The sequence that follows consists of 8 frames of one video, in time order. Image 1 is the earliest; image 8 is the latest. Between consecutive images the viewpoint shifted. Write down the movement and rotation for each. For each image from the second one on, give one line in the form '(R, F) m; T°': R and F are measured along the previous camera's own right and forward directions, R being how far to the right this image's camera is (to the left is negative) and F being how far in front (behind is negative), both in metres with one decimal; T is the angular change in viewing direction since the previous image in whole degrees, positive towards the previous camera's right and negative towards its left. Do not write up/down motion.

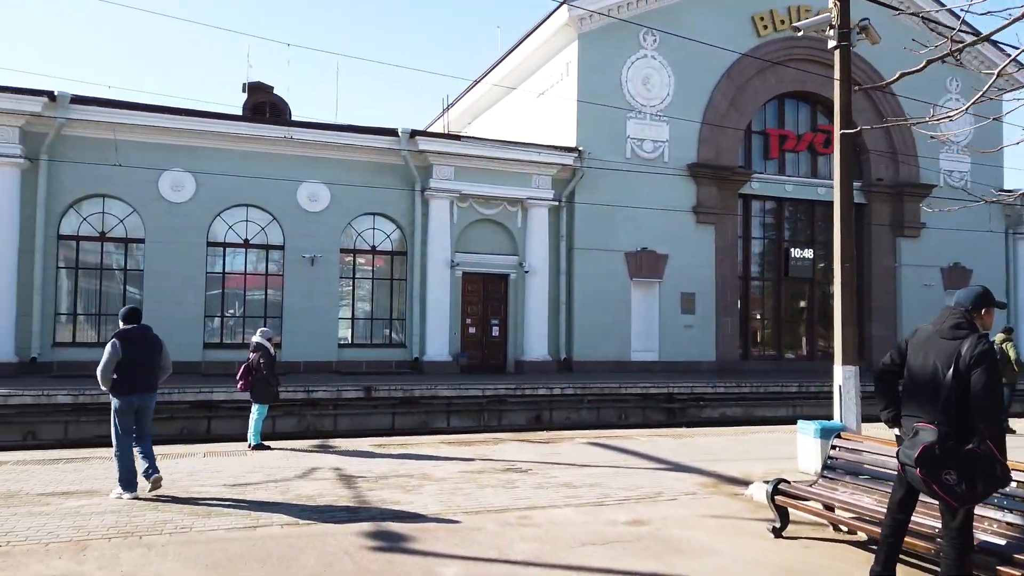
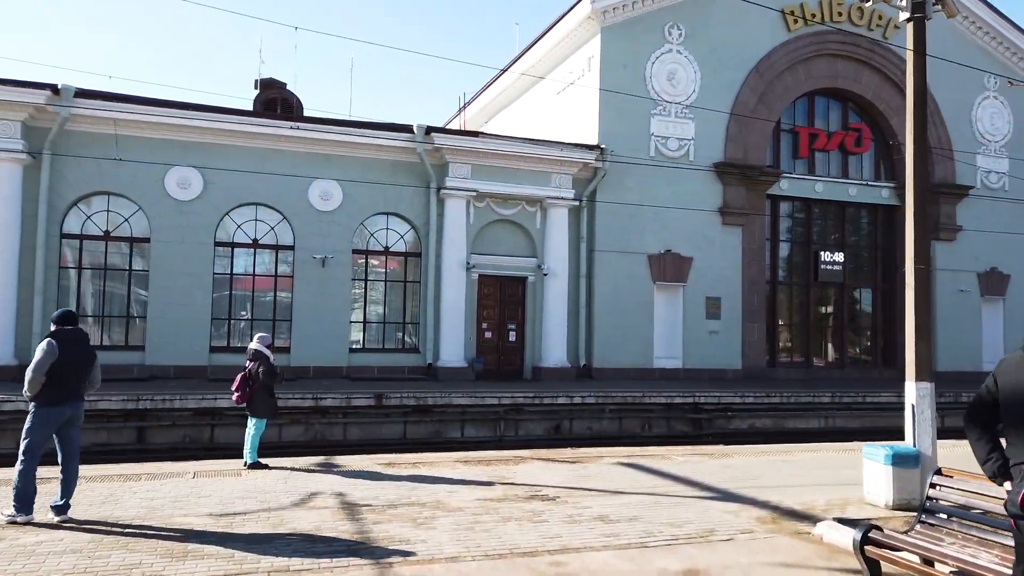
(-0.1, +0.8) m; -1°
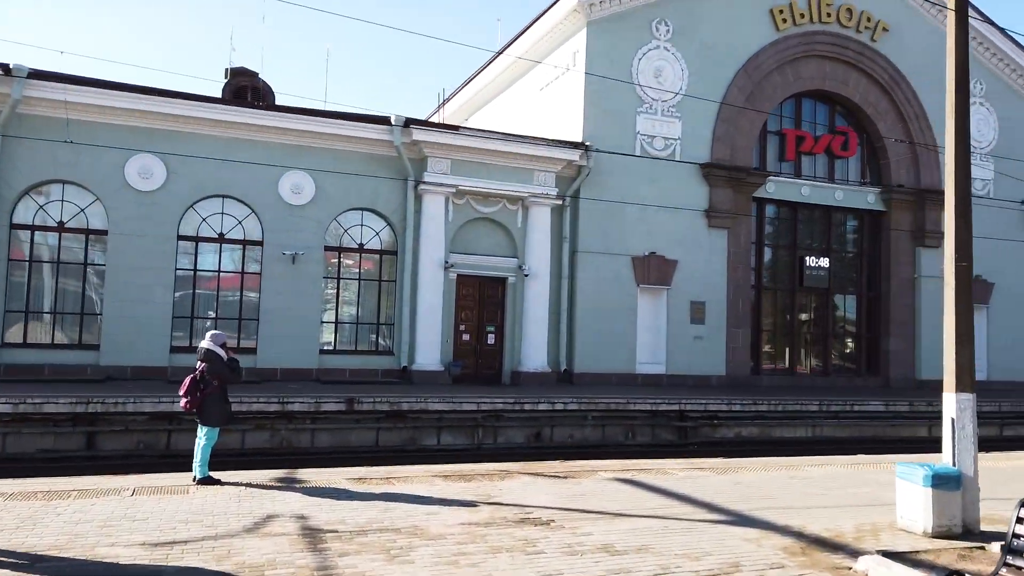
(-0.1, +0.8) m; +2°
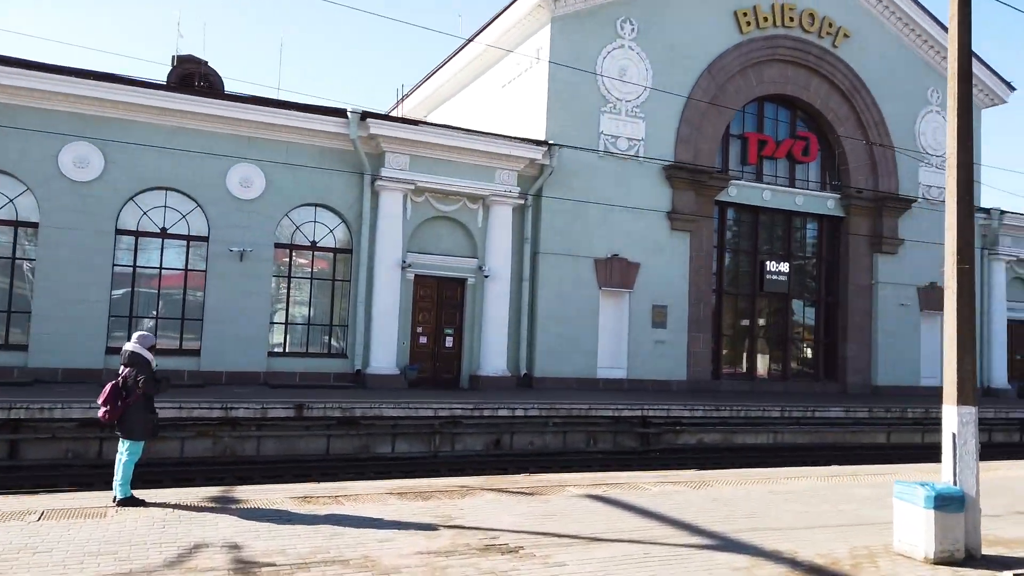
(-0.1, +0.6) m; +3°
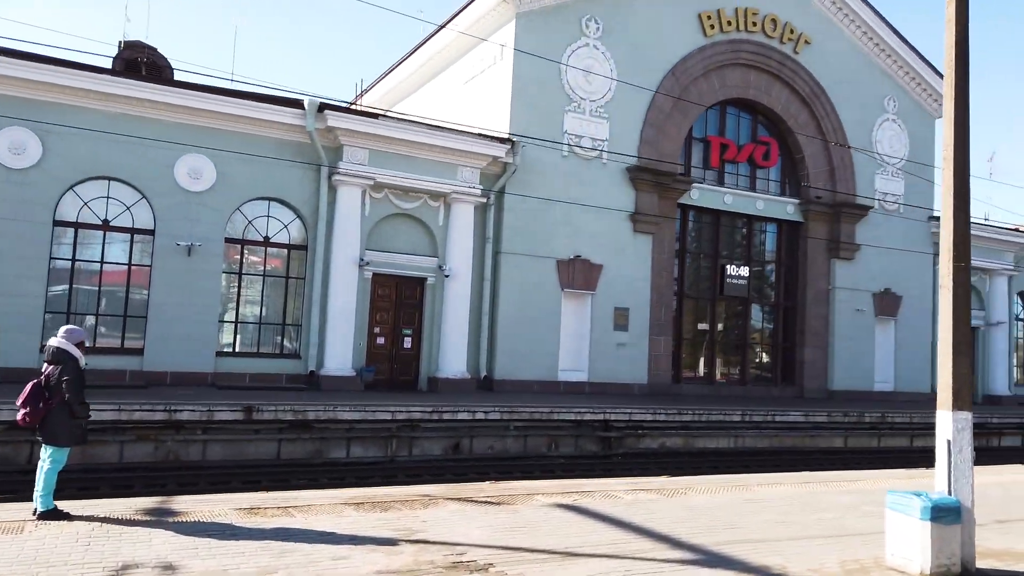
(-0.1, +0.4) m; +3°
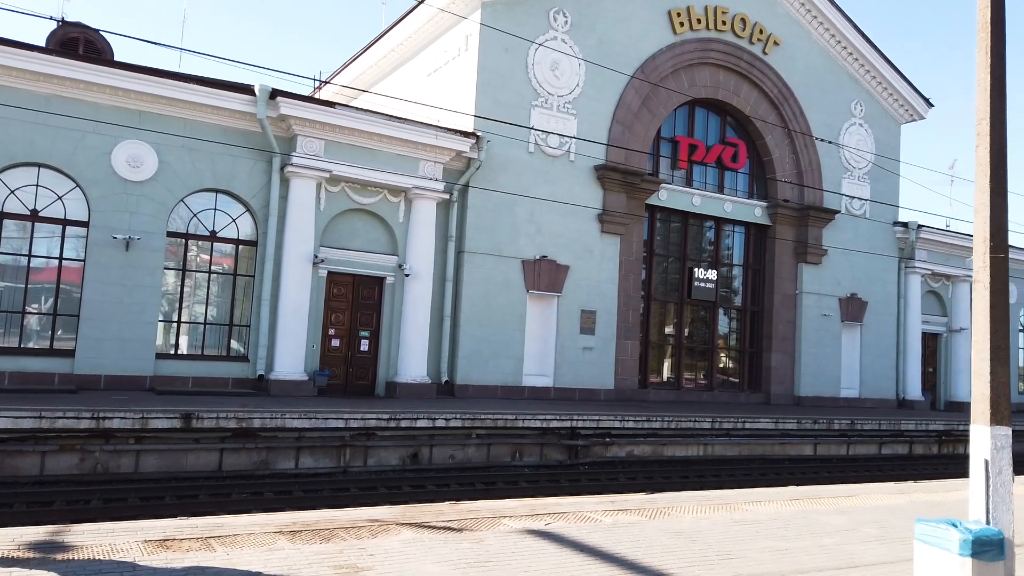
(0.0, +0.8) m; +3°
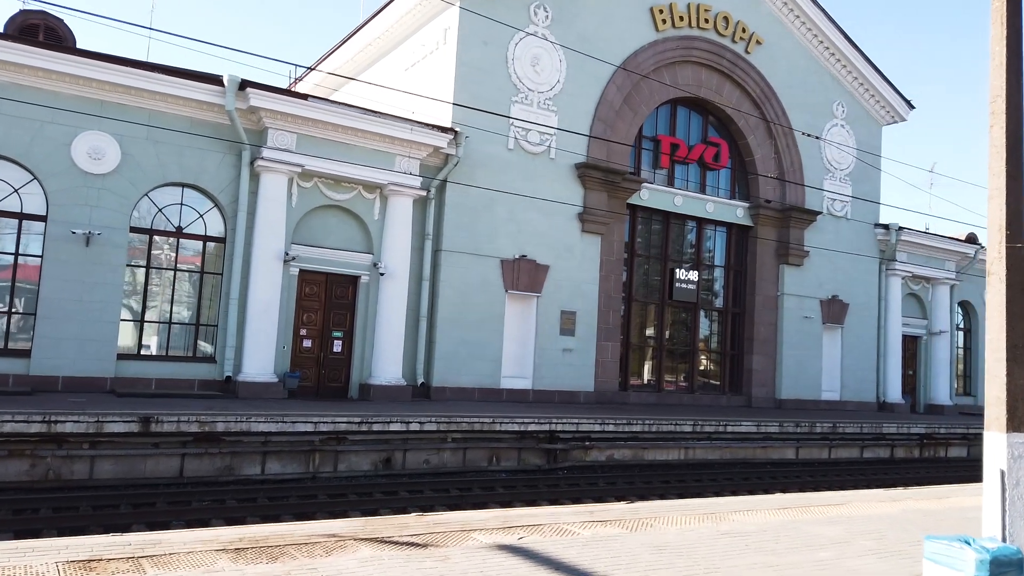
(+0.1, +0.4) m; +1°
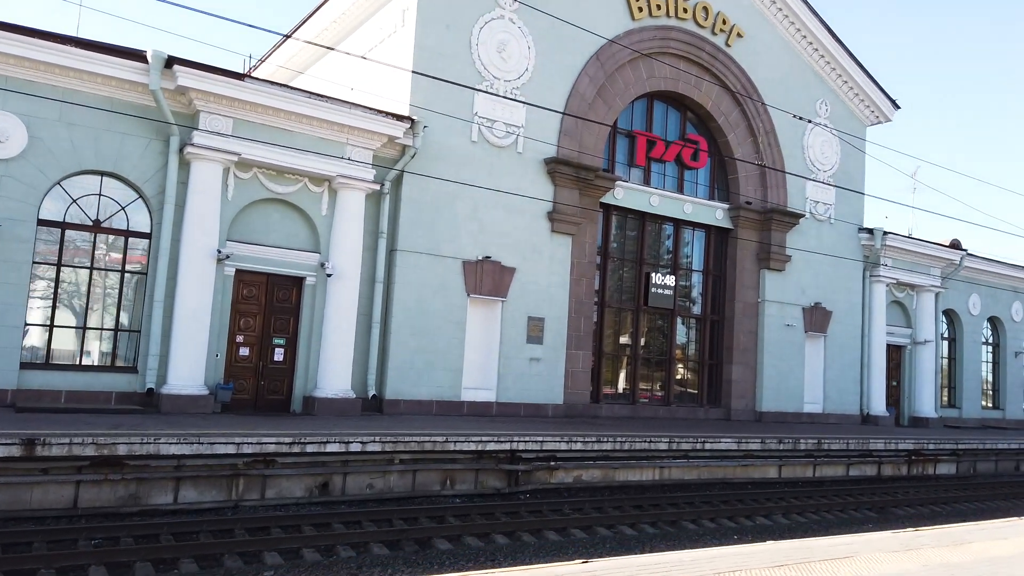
(+0.4, +1.4) m; +2°
